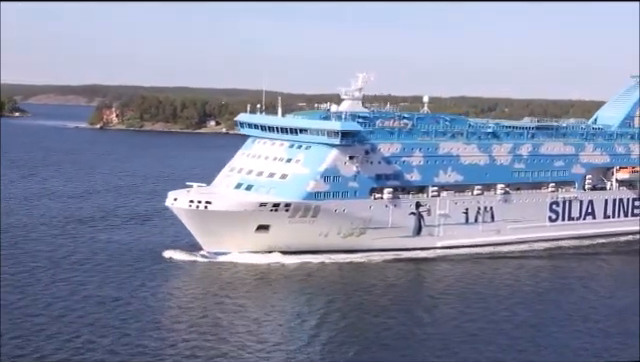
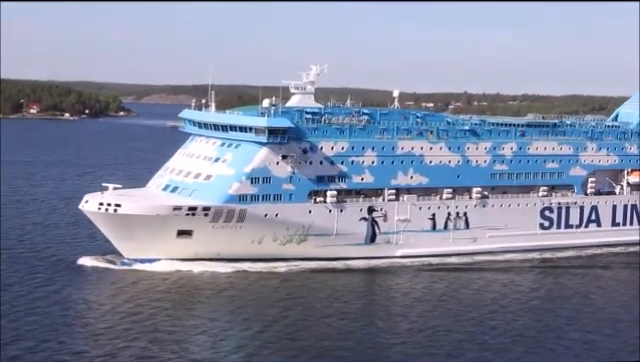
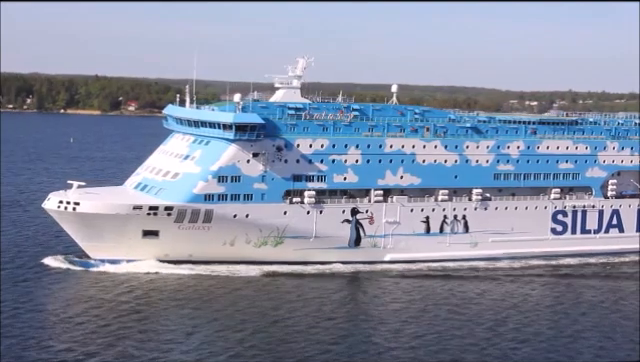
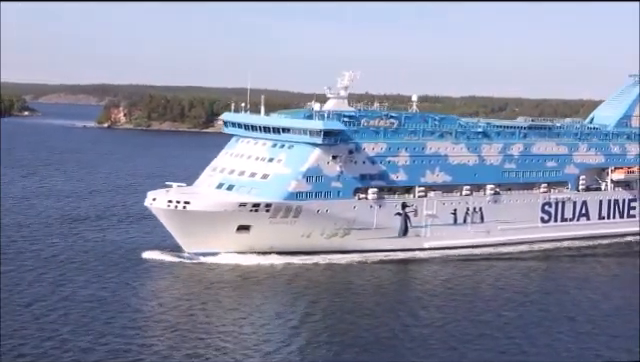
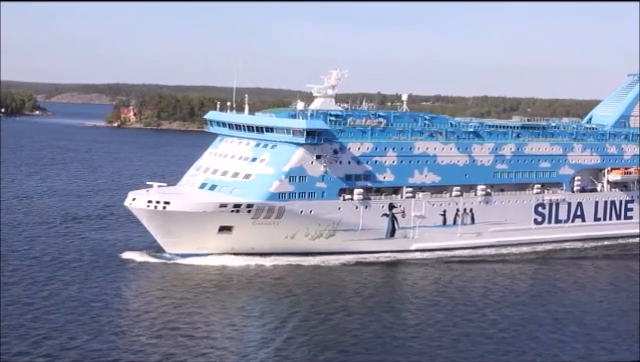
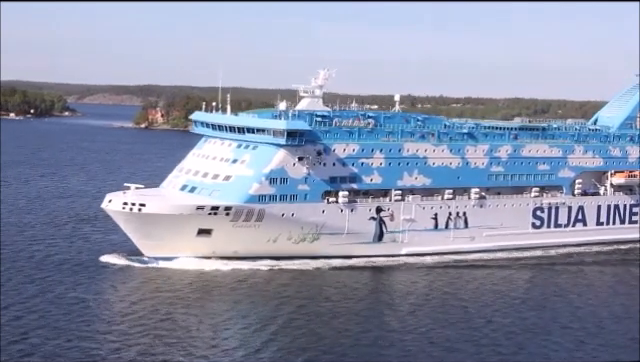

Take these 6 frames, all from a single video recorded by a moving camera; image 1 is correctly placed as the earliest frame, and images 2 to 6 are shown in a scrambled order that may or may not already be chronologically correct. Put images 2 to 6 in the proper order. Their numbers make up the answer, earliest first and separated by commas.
4, 5, 6, 2, 3
